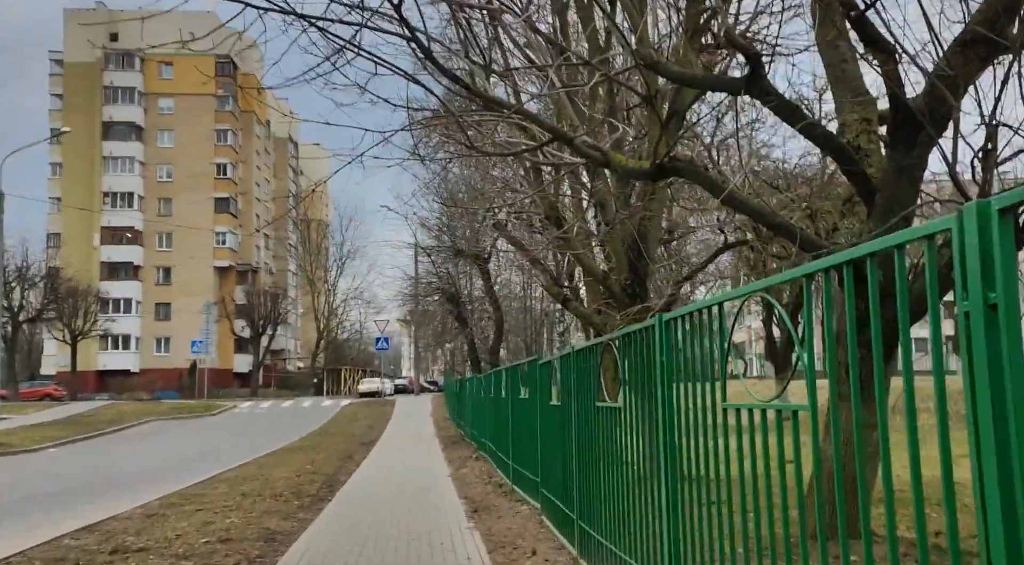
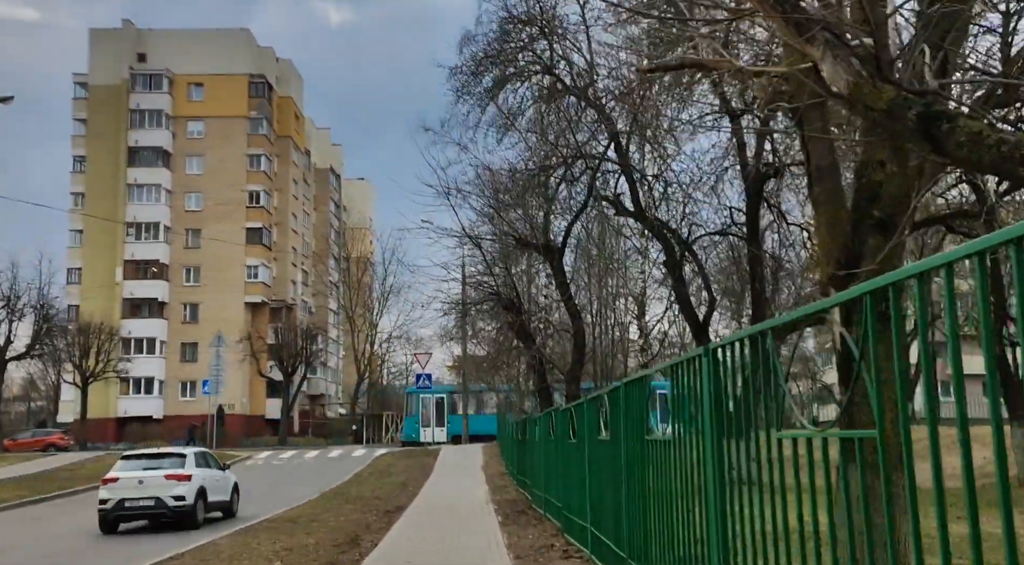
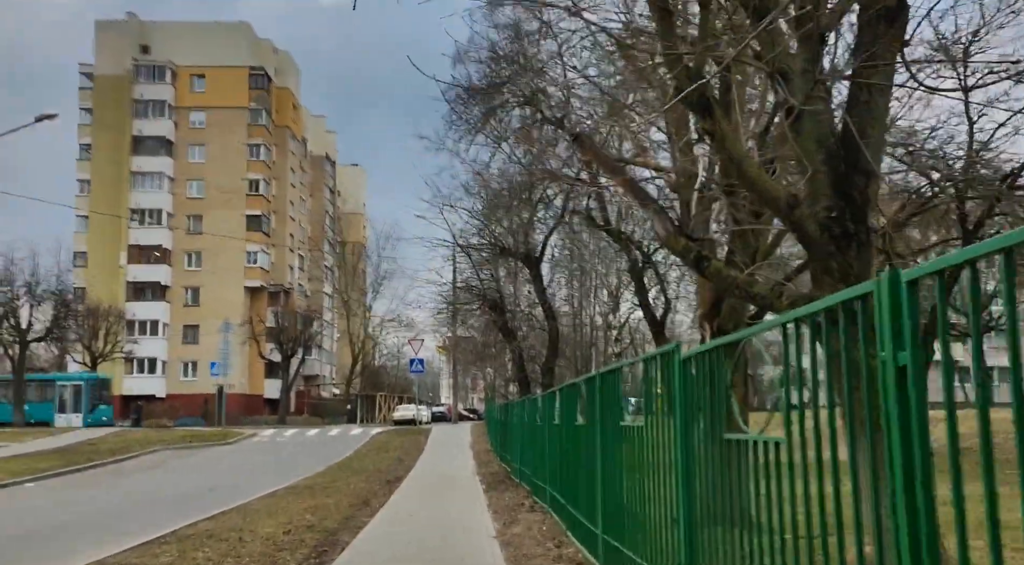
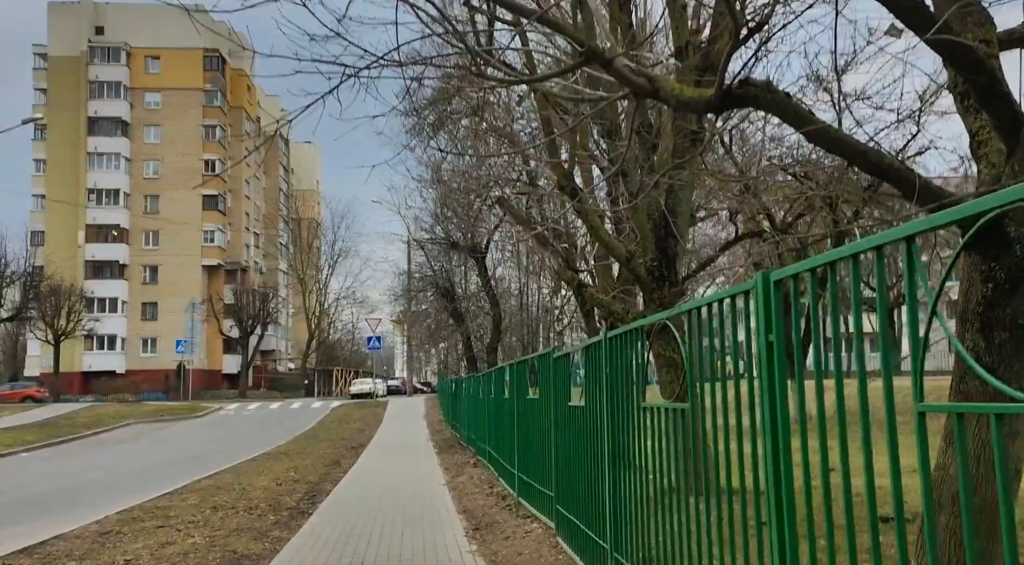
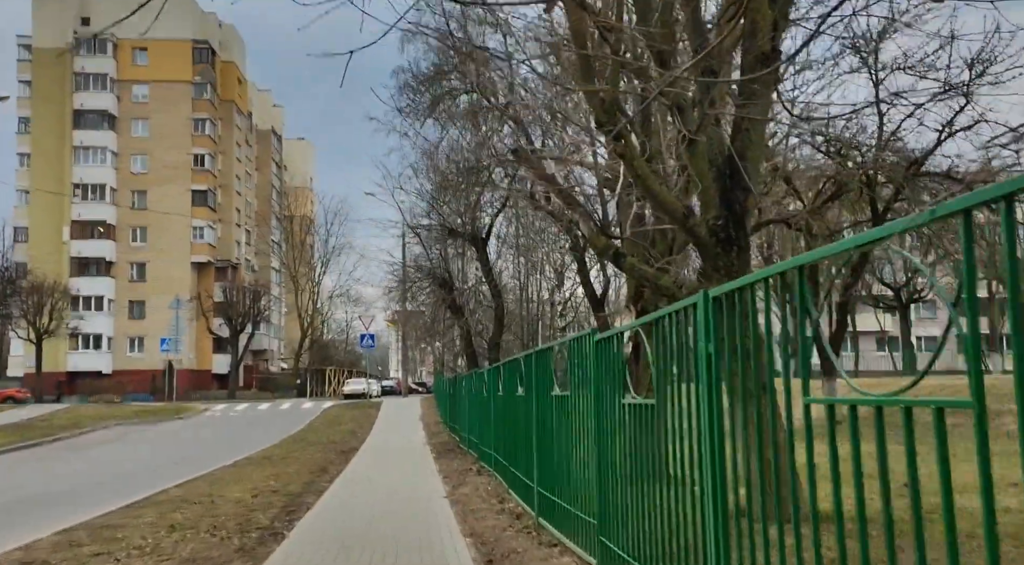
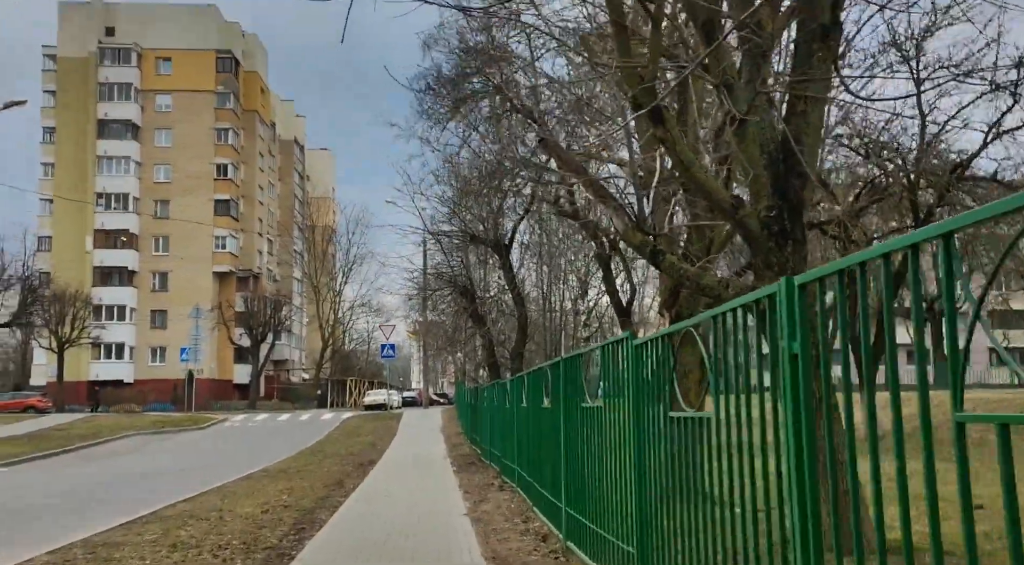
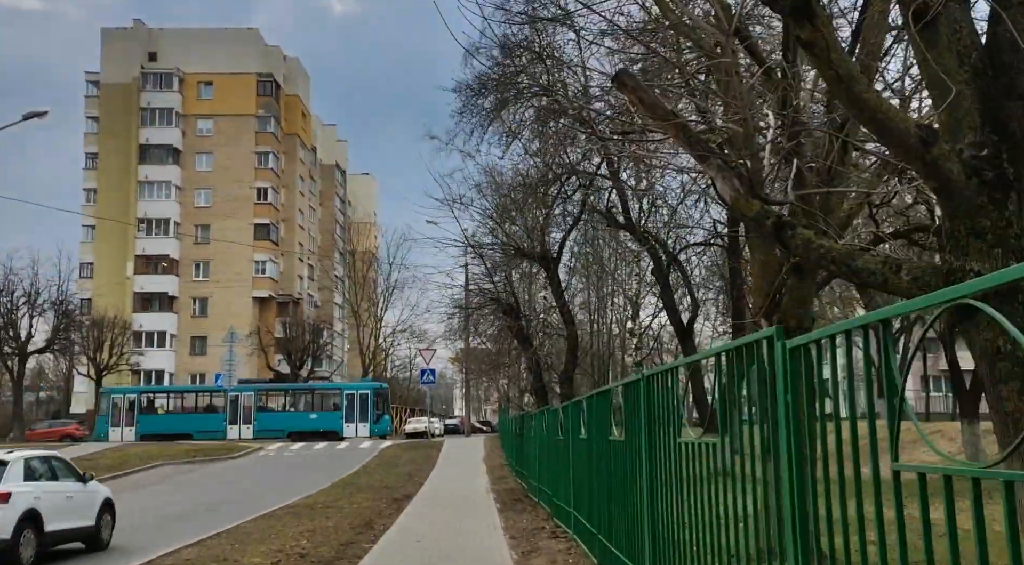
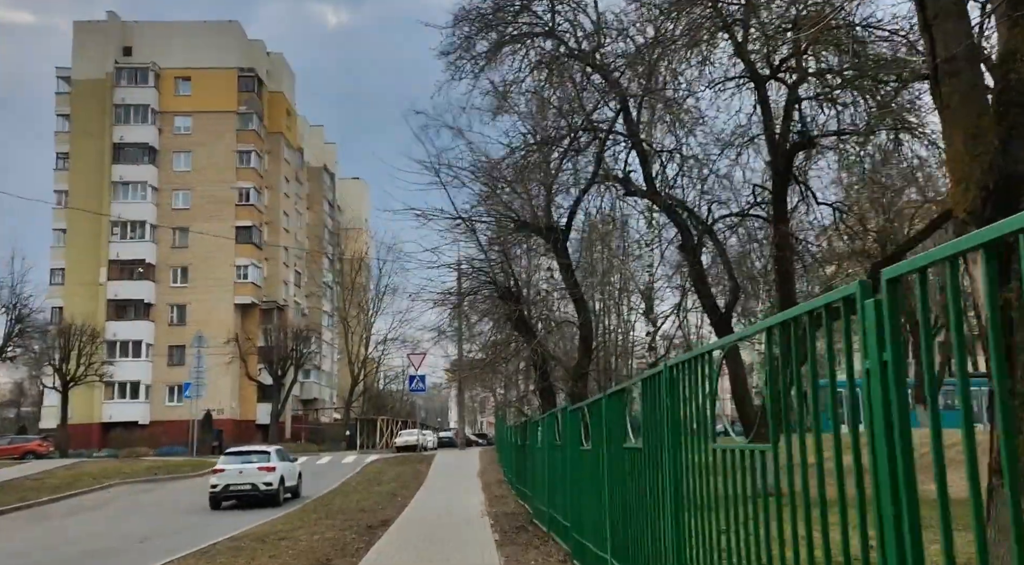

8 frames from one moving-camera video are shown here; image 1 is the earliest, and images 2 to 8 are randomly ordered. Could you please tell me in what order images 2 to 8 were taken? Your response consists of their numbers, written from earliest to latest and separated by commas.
4, 5, 6, 3, 7, 2, 8
